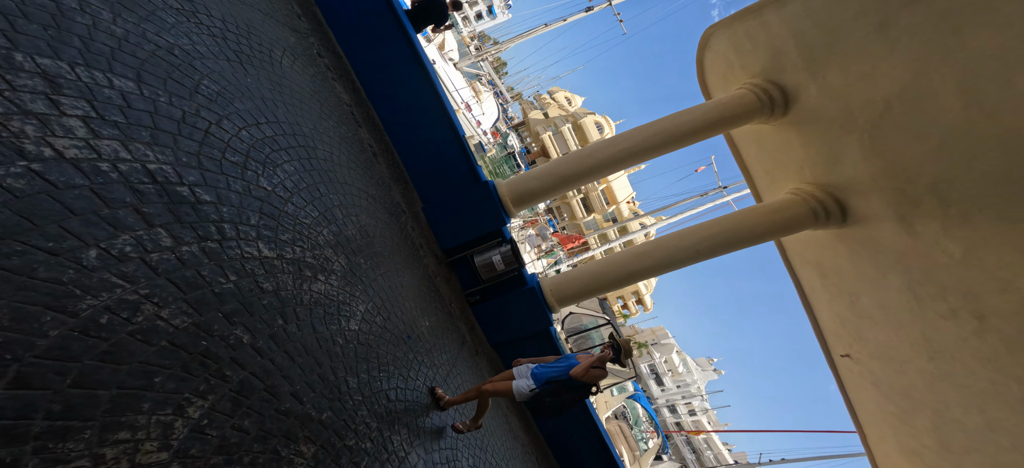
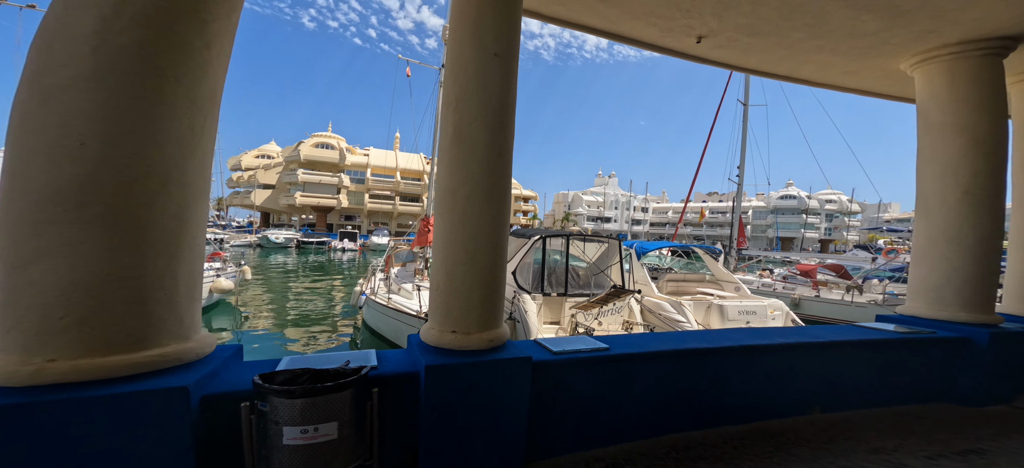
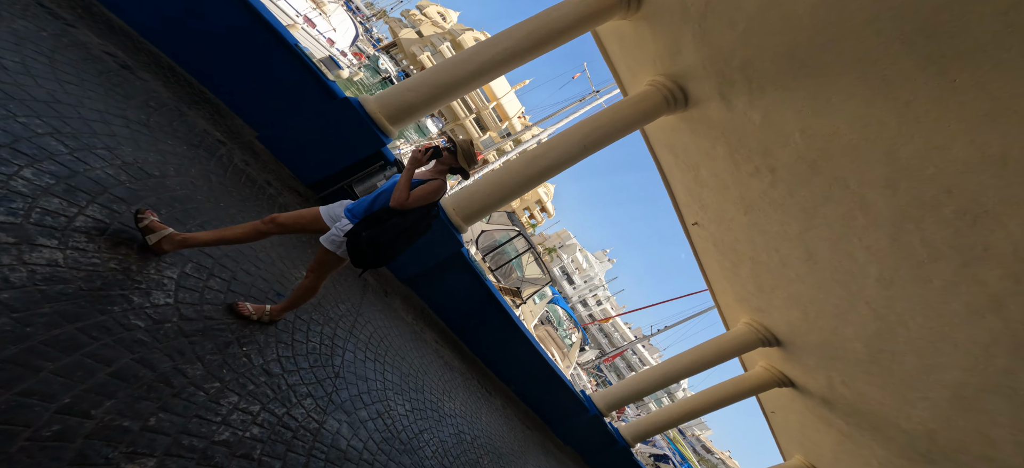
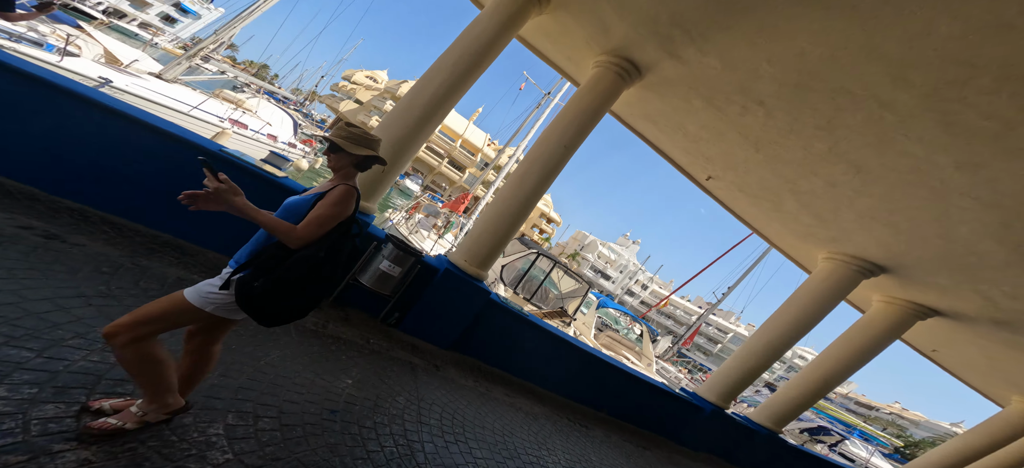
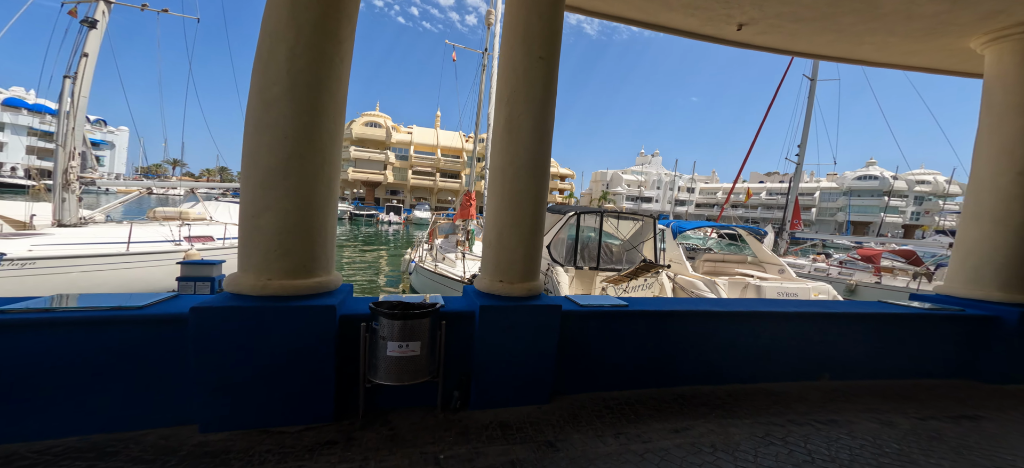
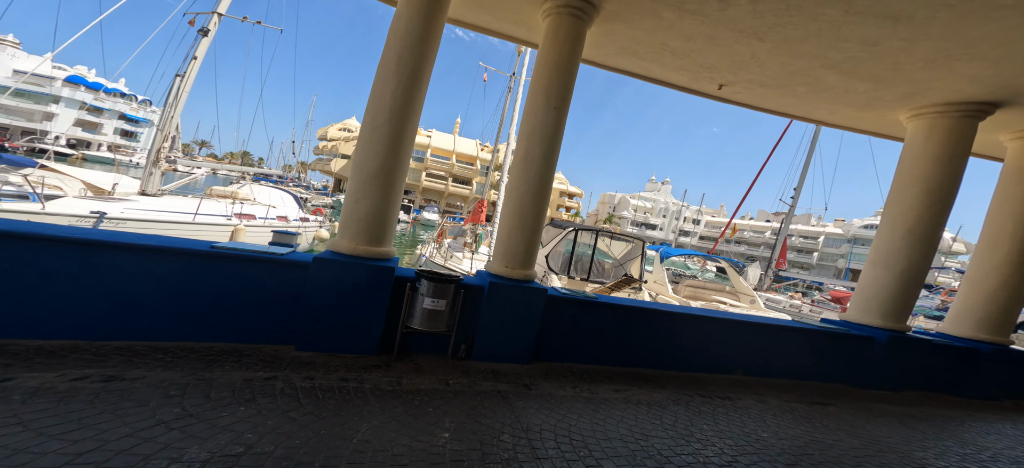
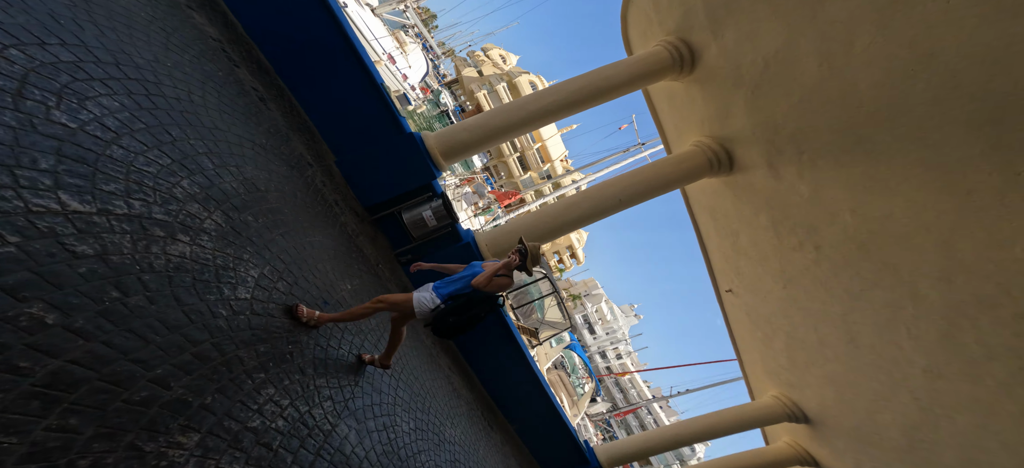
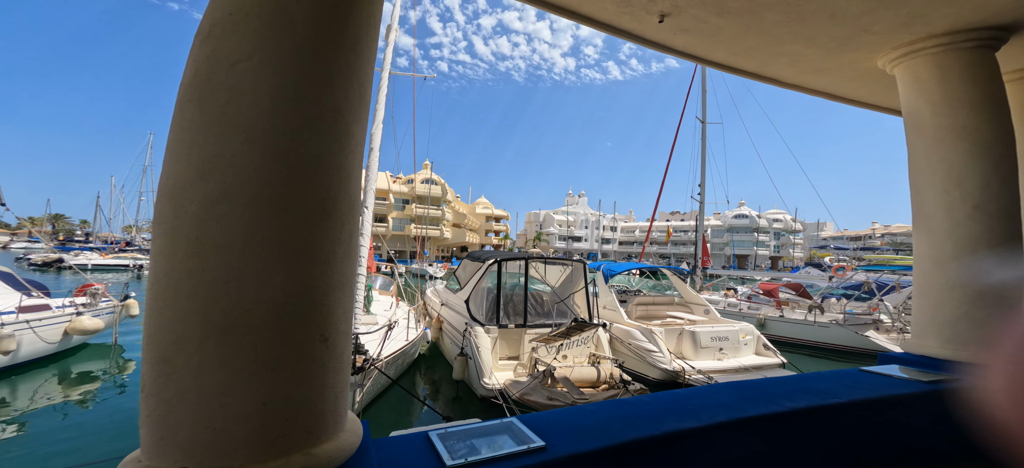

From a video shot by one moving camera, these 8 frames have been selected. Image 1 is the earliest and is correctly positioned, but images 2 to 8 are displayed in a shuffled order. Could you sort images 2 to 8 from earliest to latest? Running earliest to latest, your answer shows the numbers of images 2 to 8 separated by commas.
7, 3, 4, 6, 5, 2, 8
